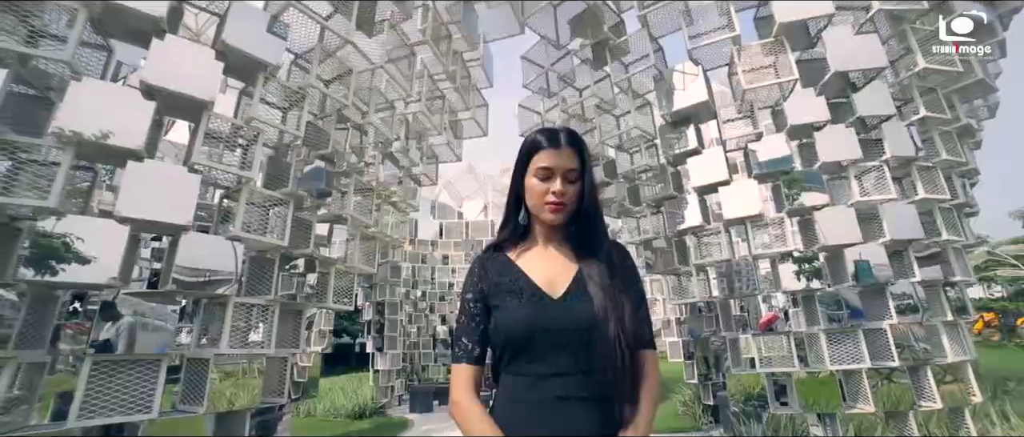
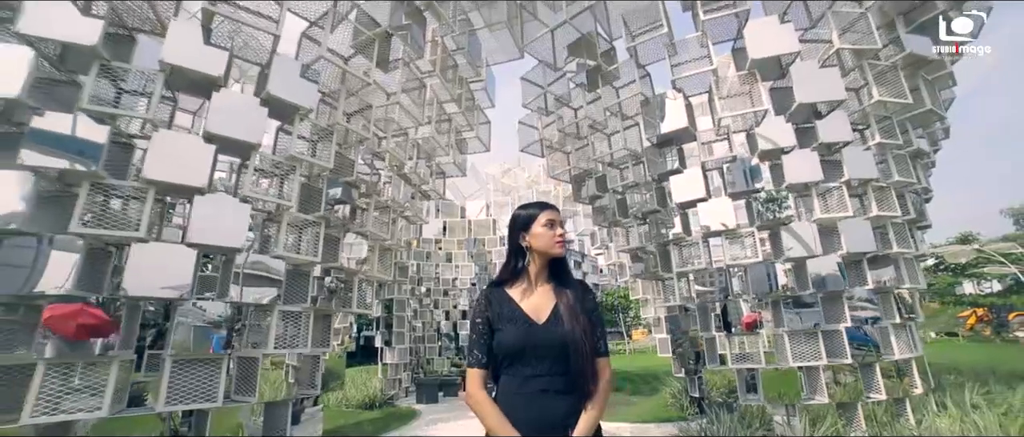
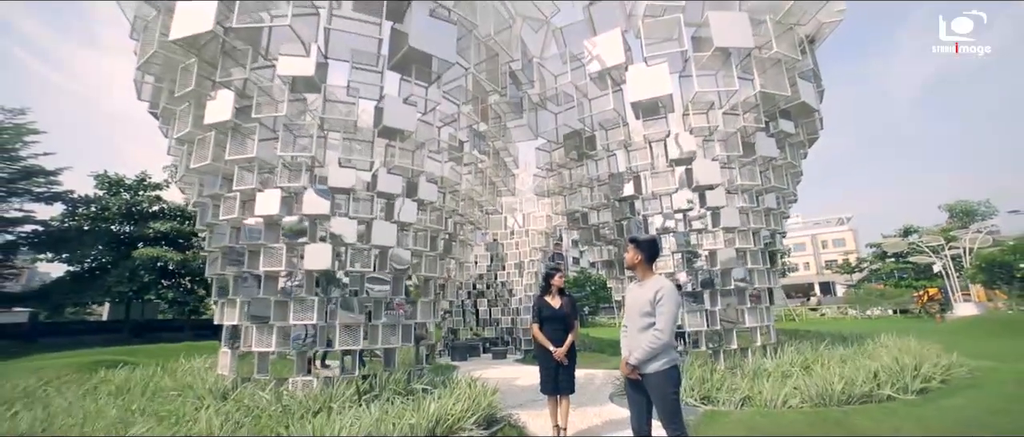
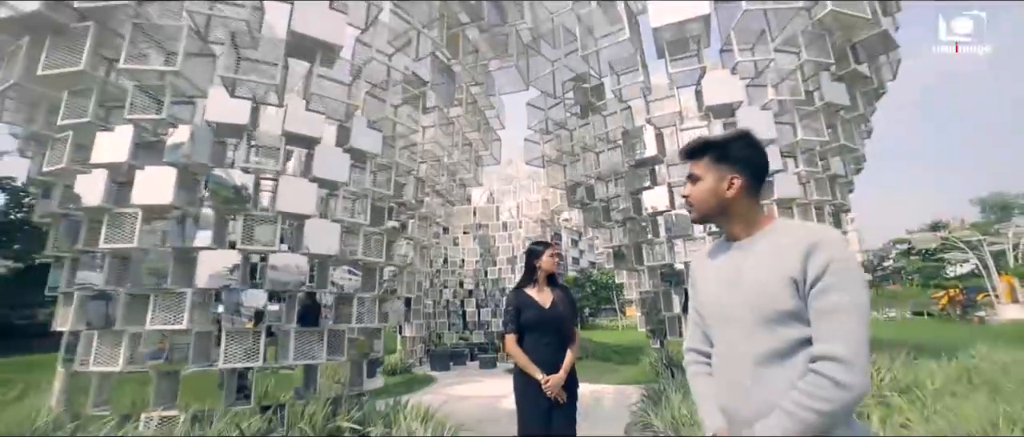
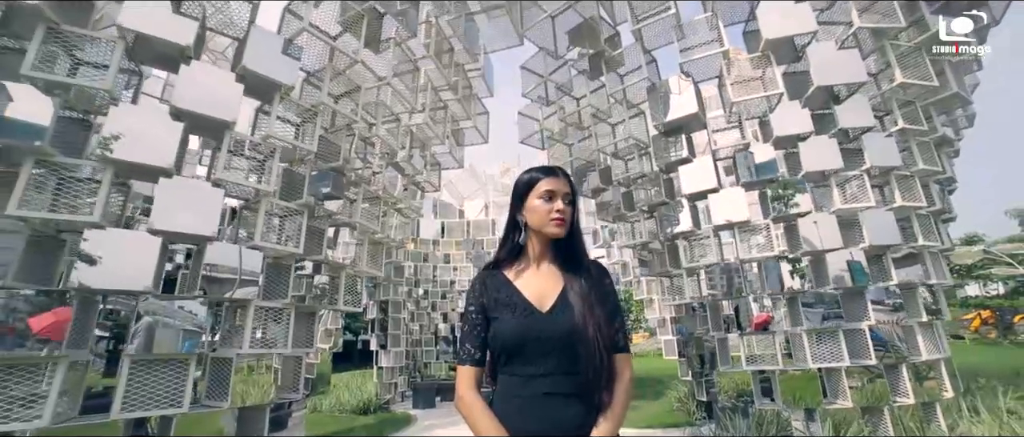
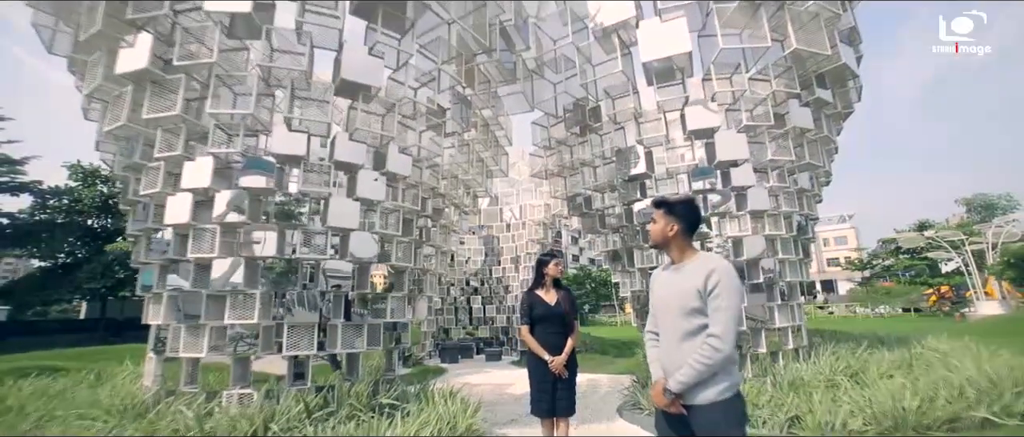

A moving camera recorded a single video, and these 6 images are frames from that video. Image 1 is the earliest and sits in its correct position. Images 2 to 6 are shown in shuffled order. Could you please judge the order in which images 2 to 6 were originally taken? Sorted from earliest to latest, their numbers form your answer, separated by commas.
5, 2, 4, 6, 3
